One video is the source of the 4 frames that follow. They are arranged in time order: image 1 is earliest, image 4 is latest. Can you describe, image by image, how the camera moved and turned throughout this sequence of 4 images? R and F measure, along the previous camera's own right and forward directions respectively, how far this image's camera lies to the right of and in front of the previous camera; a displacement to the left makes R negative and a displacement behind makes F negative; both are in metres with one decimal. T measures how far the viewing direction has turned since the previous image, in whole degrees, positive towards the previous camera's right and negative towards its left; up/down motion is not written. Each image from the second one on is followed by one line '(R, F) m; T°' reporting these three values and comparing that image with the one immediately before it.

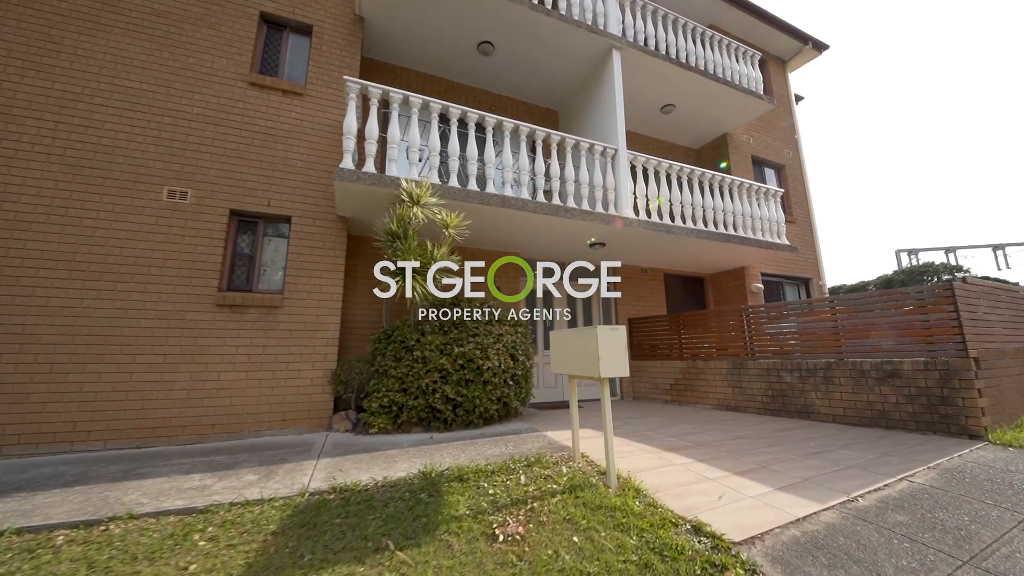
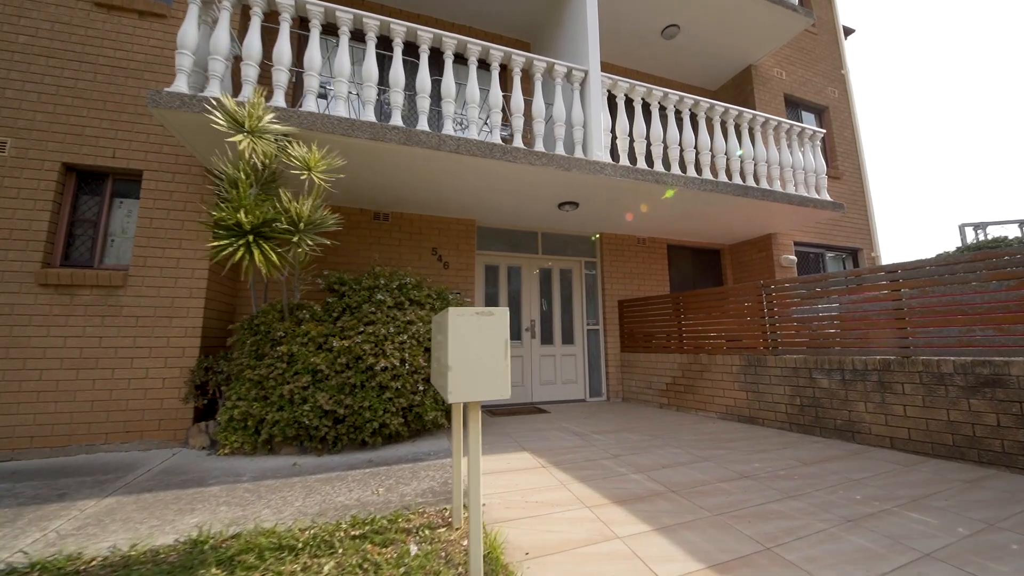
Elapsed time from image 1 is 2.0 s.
(+1.1, +1.4) m; -5°
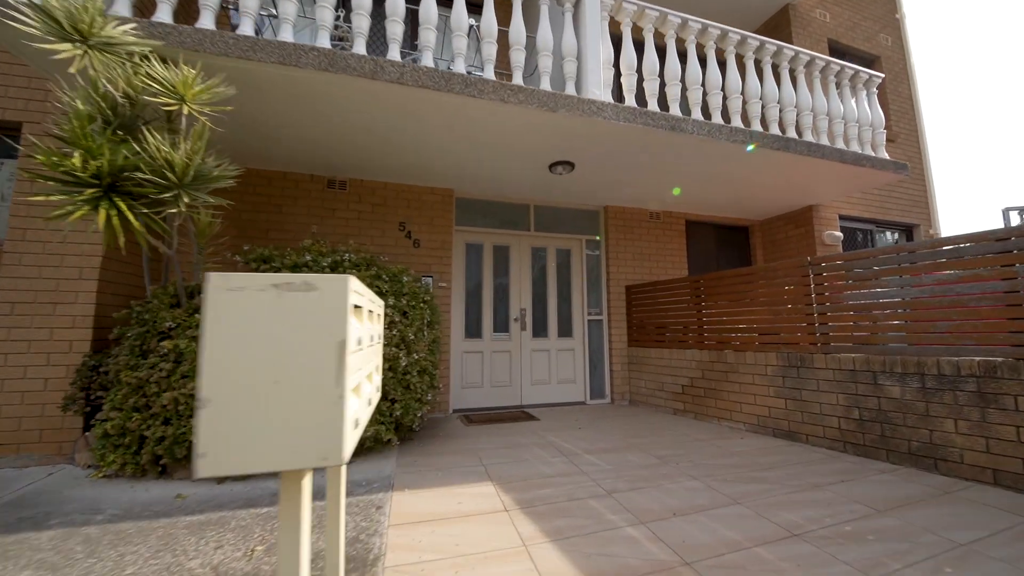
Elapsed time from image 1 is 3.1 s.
(+0.4, +0.9) m; -2°
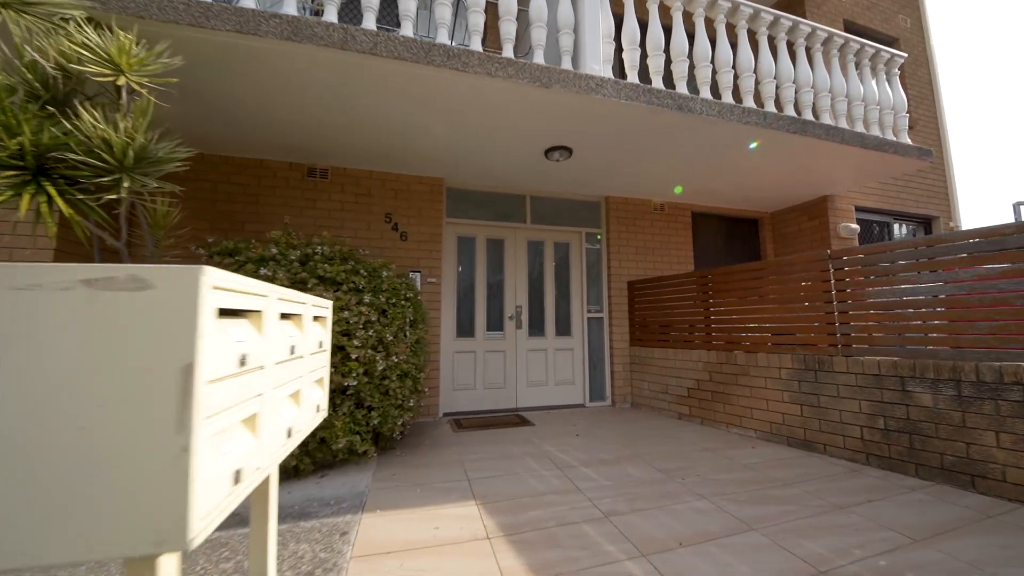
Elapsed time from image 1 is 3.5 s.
(+0.1, +0.3) m; 0°
